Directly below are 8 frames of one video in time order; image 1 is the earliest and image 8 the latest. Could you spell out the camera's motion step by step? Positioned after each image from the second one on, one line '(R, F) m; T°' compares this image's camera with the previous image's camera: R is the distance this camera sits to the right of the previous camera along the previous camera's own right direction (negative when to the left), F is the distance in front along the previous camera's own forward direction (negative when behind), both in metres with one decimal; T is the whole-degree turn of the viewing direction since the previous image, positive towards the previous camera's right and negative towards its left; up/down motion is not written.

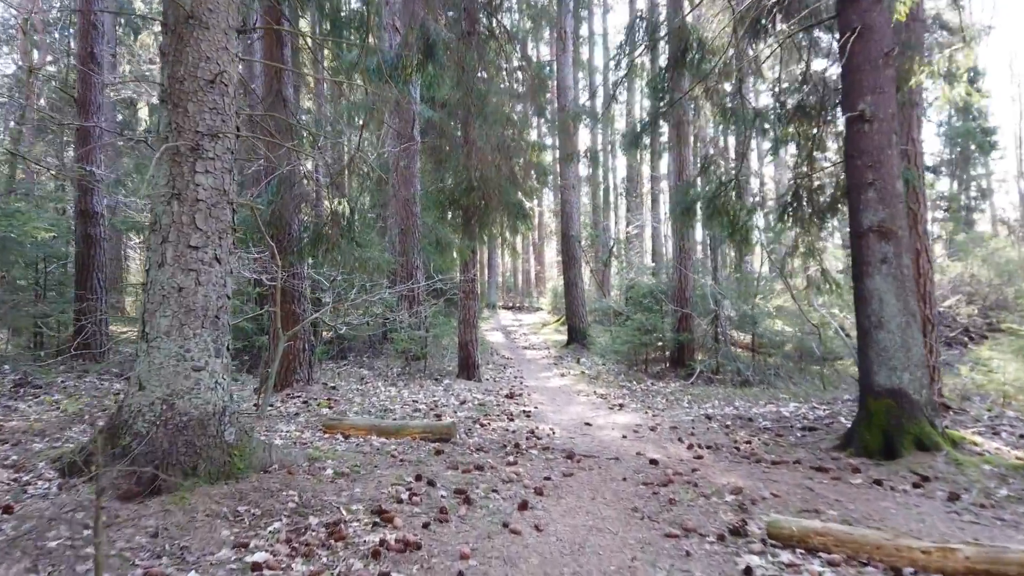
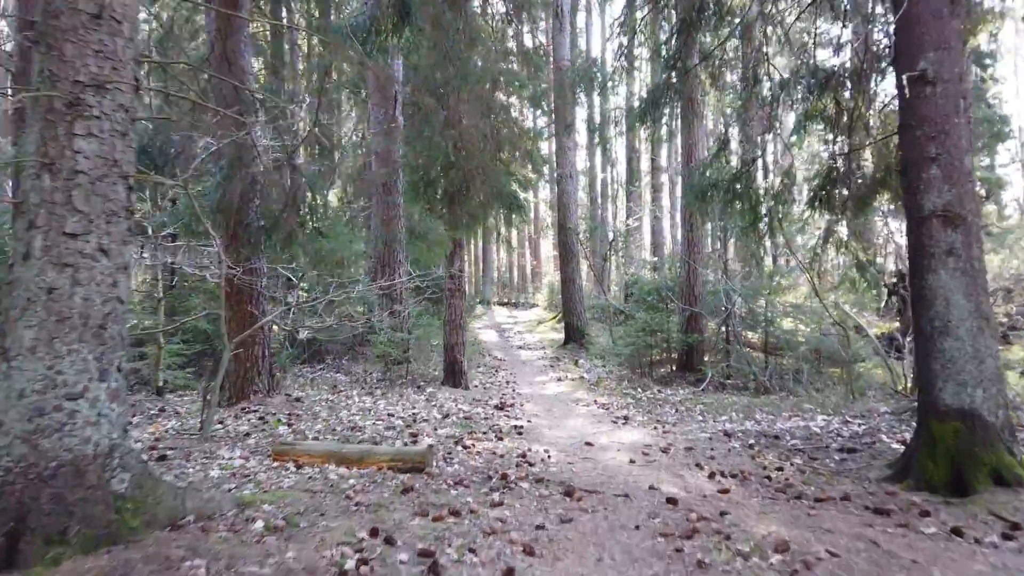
(+0.1, +1.0) m; 0°
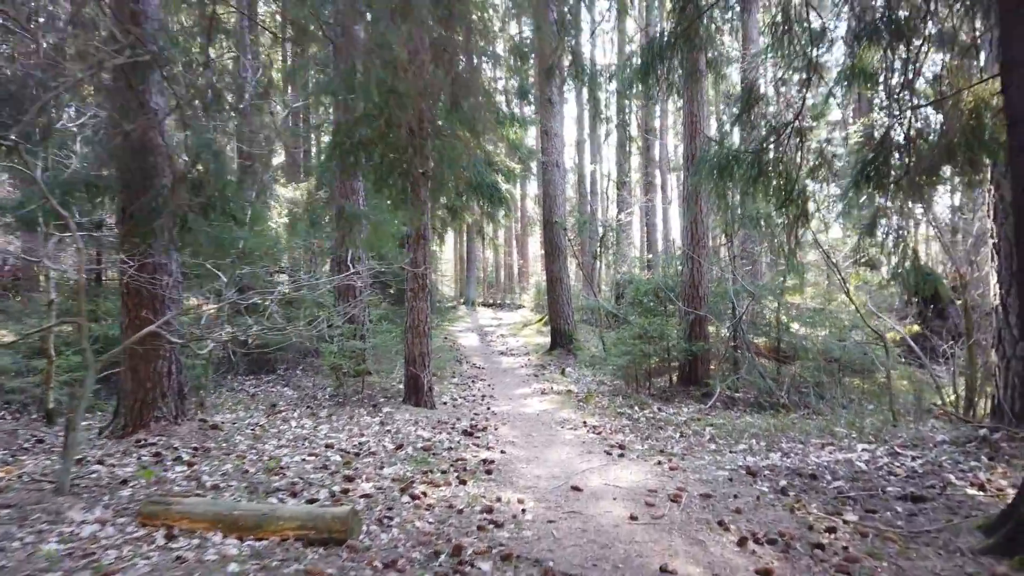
(+0.2, +1.4) m; +1°
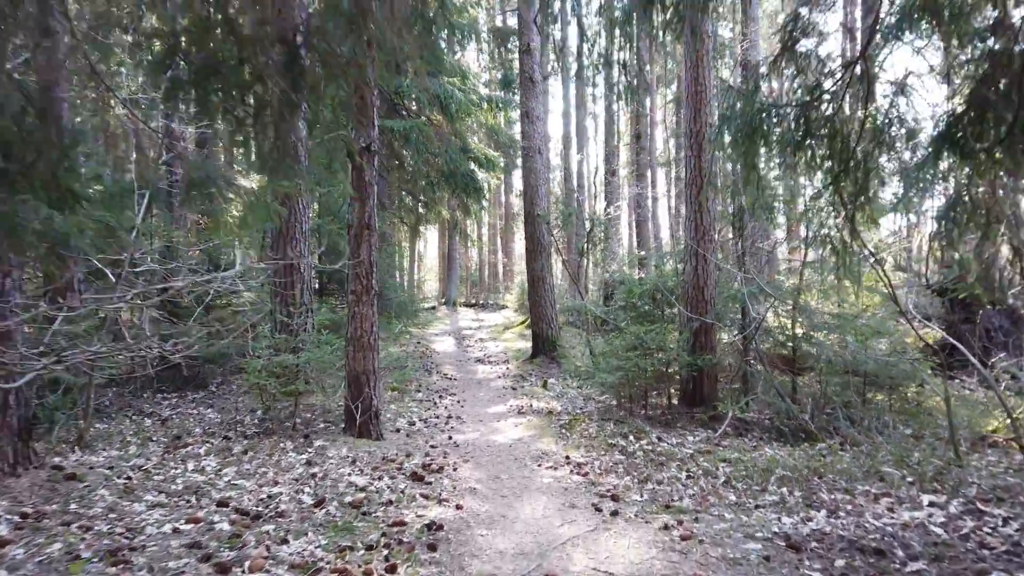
(+0.2, +1.4) m; +1°
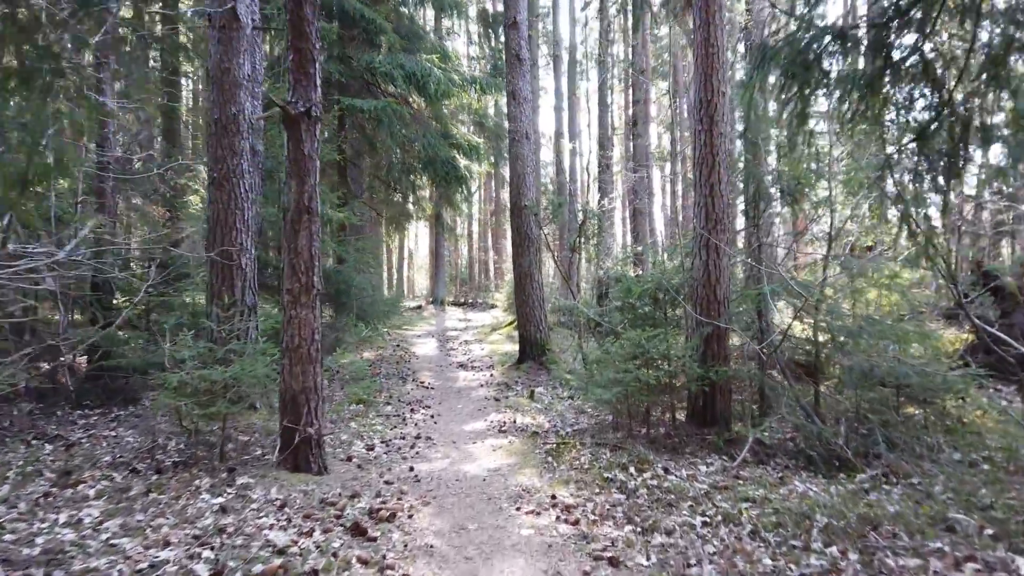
(+0.1, +1.1) m; +1°
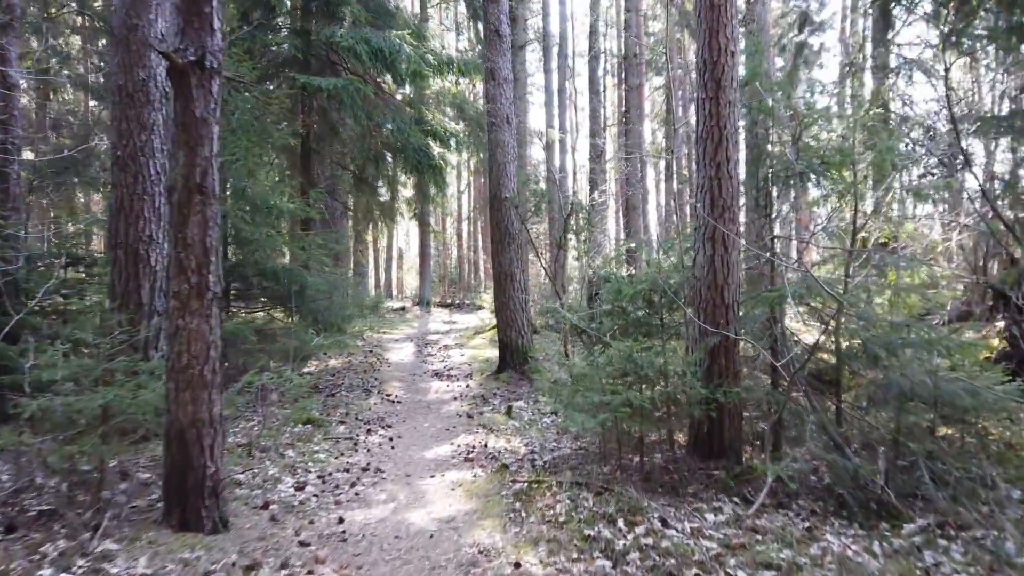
(+0.2, +1.1) m; 0°
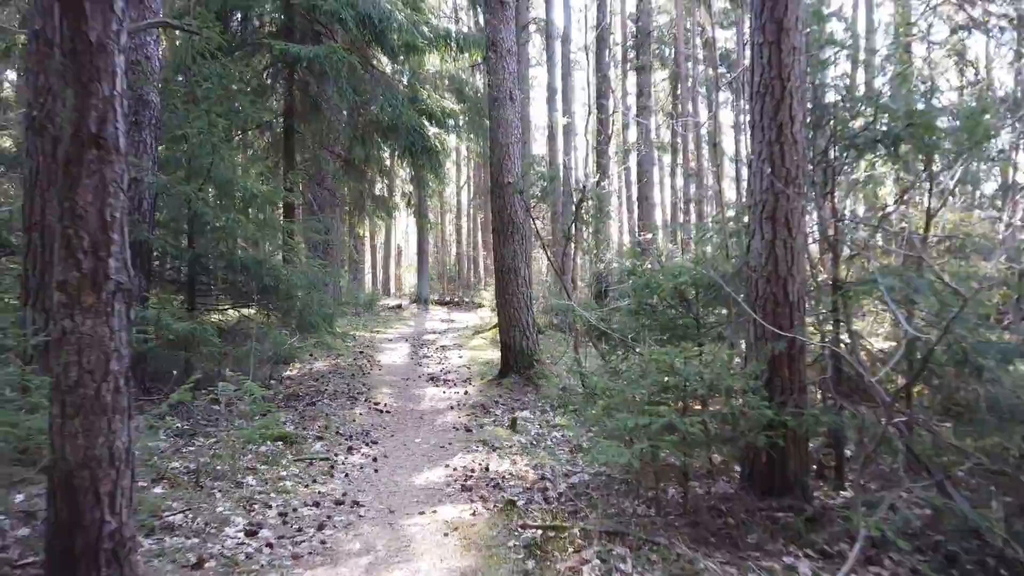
(-0.1, +1.0) m; 0°
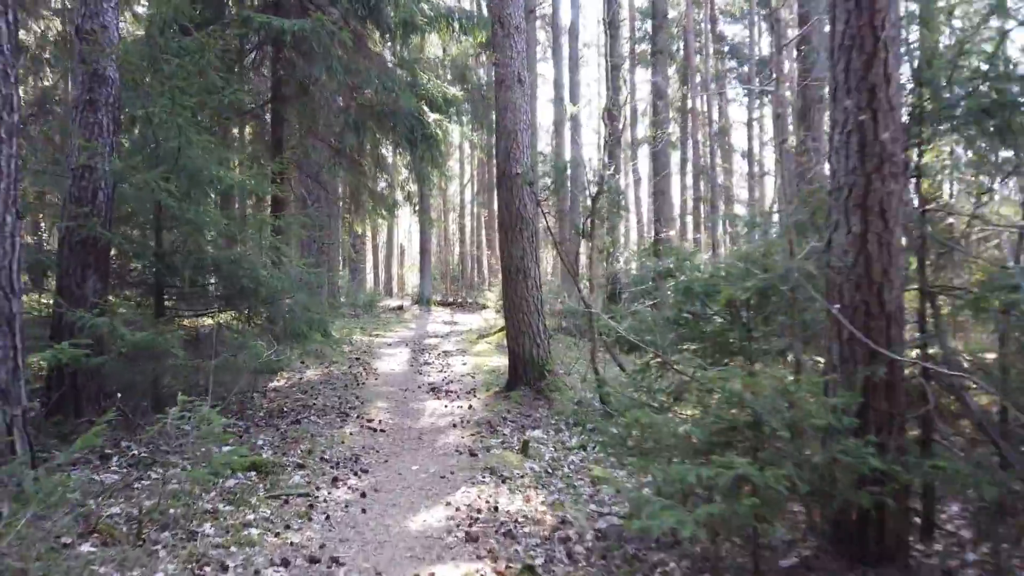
(-0.1, +0.9) m; 0°
